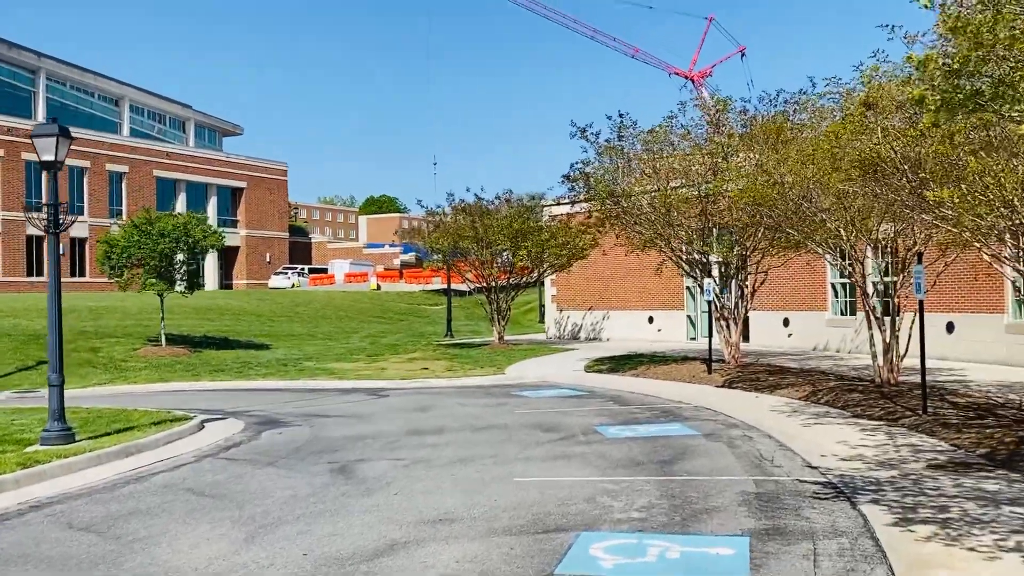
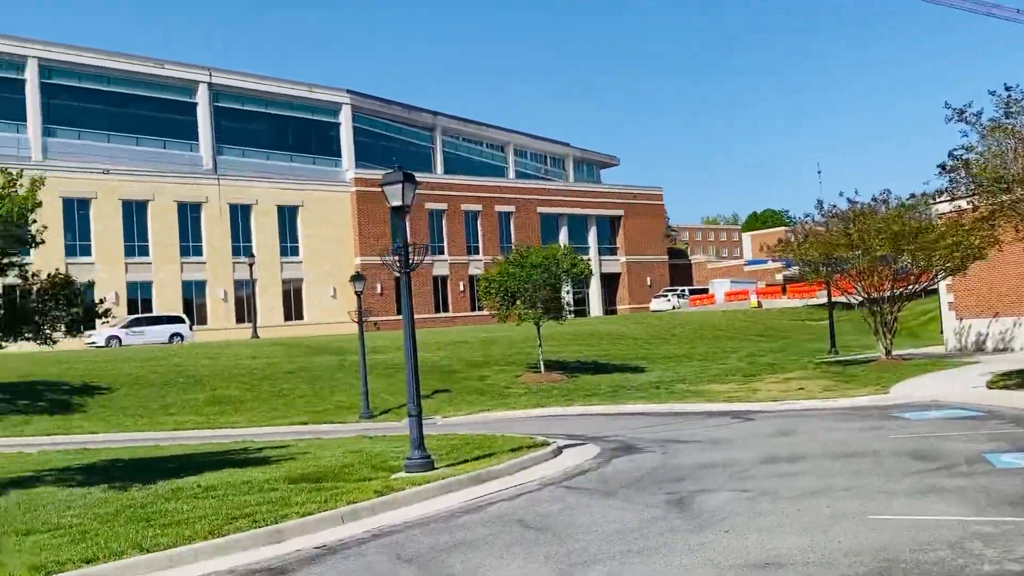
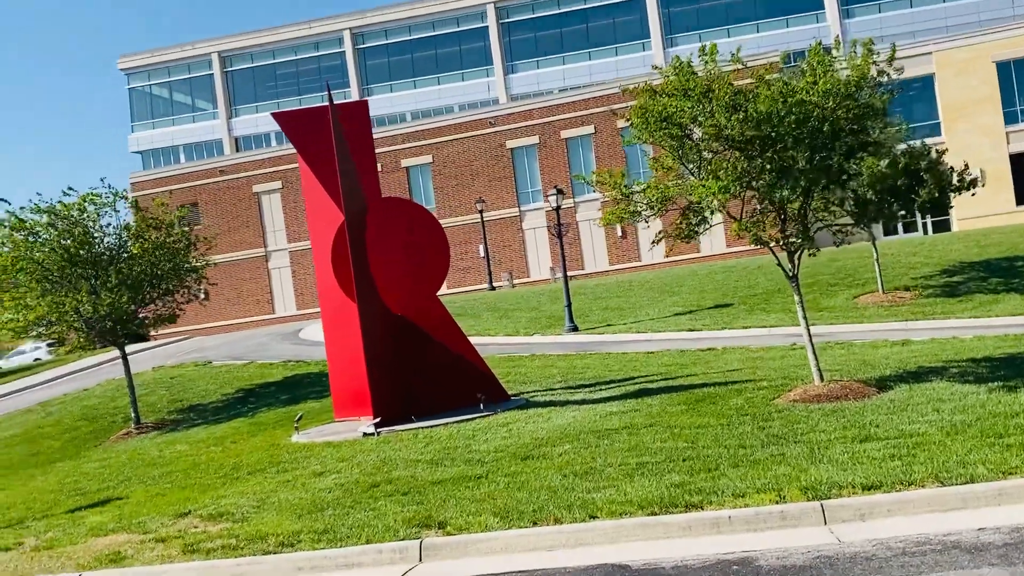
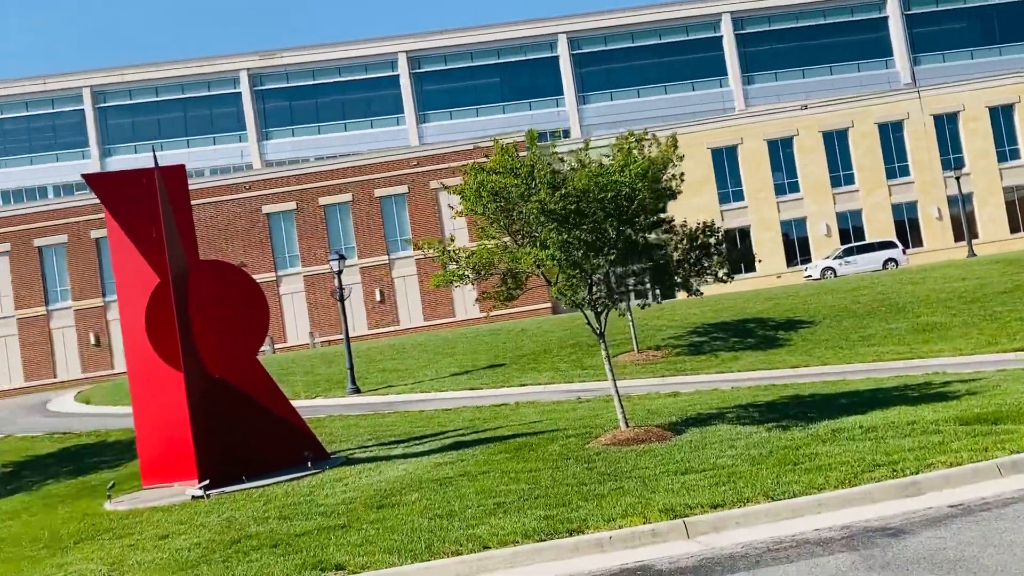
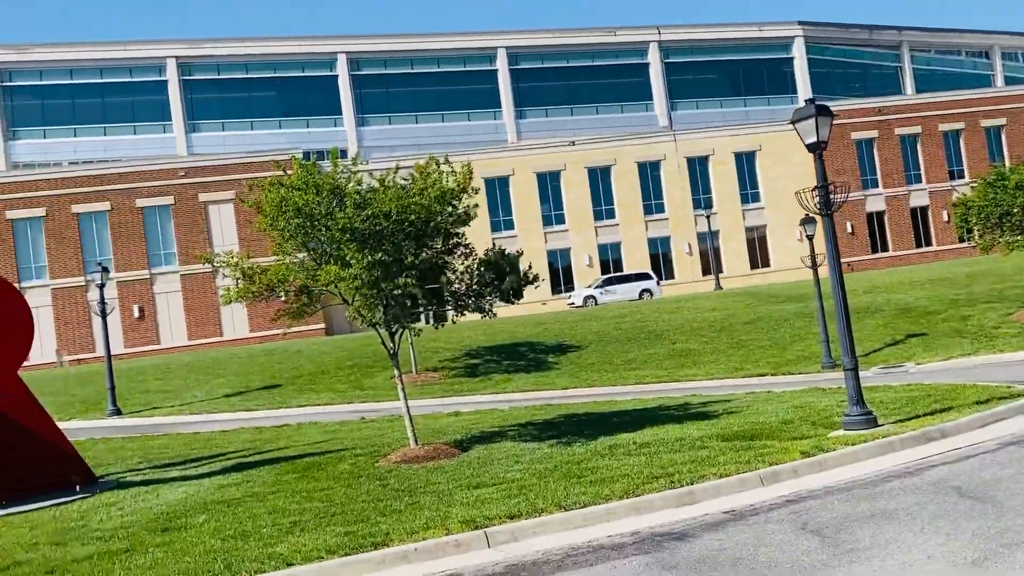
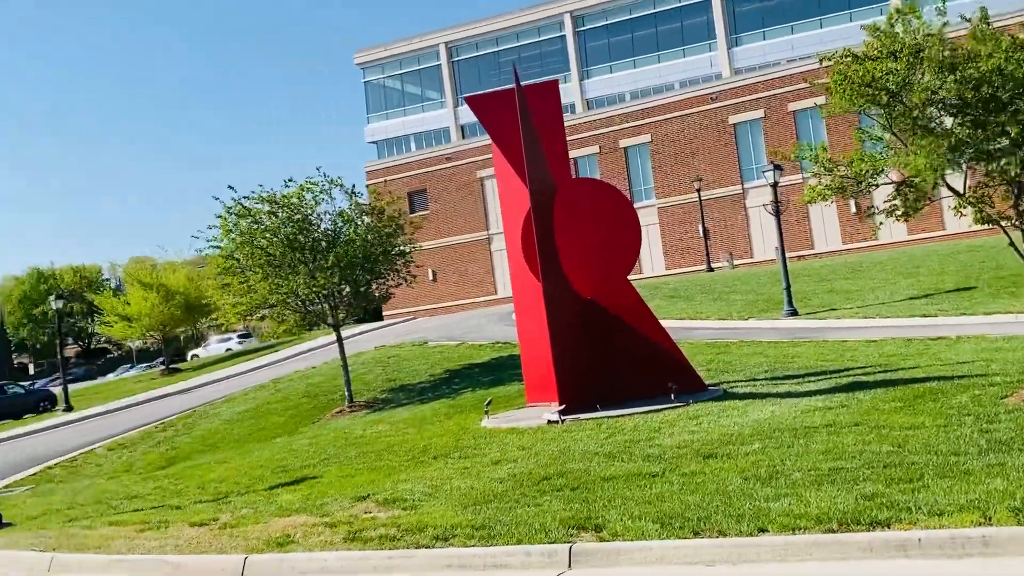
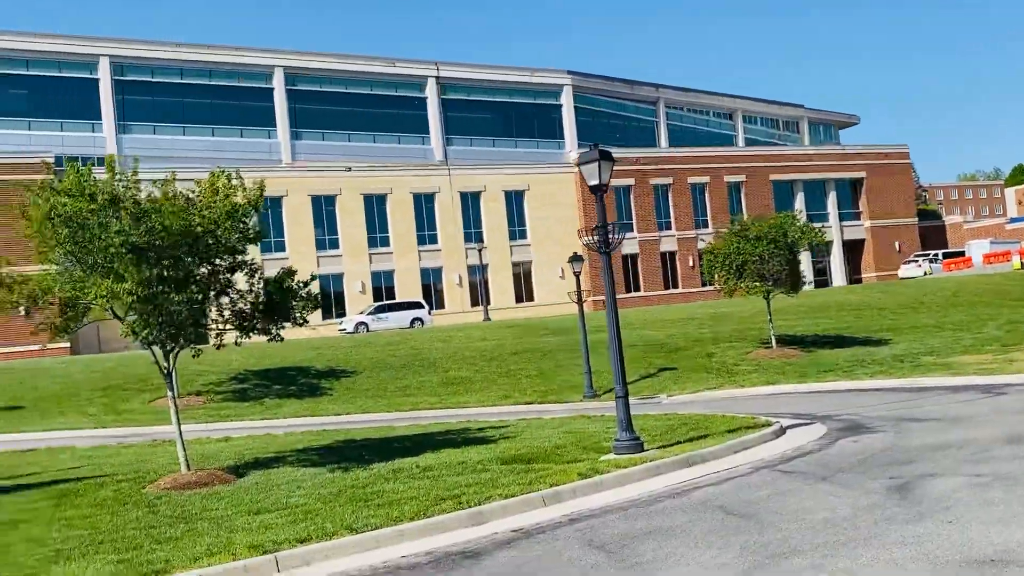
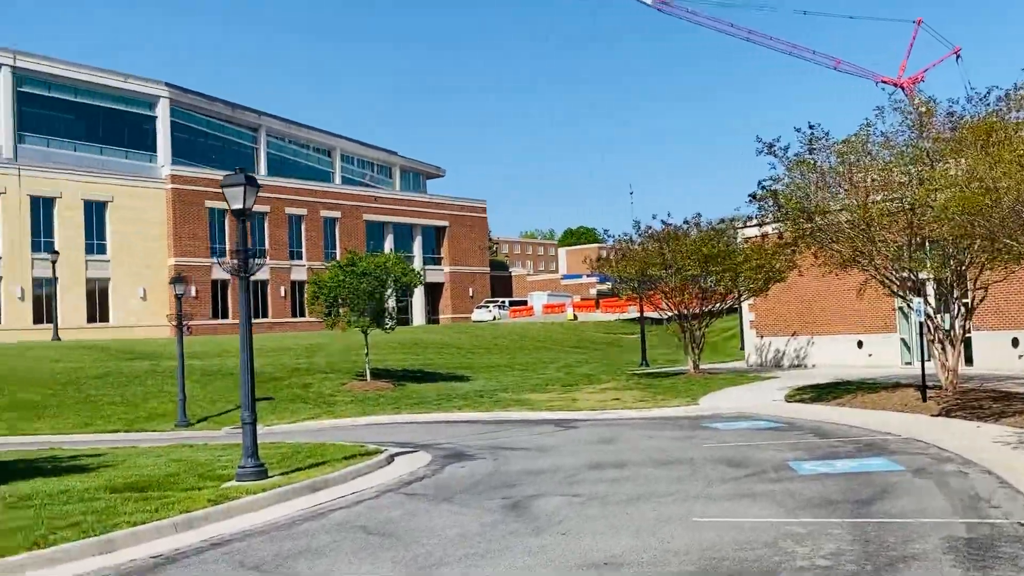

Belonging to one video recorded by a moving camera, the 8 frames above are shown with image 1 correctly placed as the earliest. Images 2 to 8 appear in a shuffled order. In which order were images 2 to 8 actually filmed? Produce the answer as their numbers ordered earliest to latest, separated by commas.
8, 2, 7, 5, 4, 3, 6
